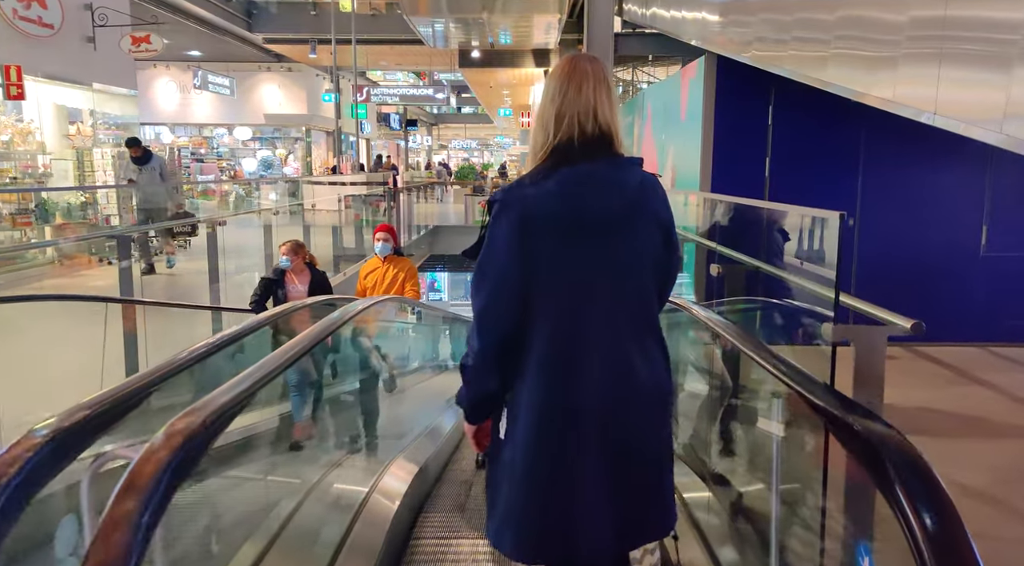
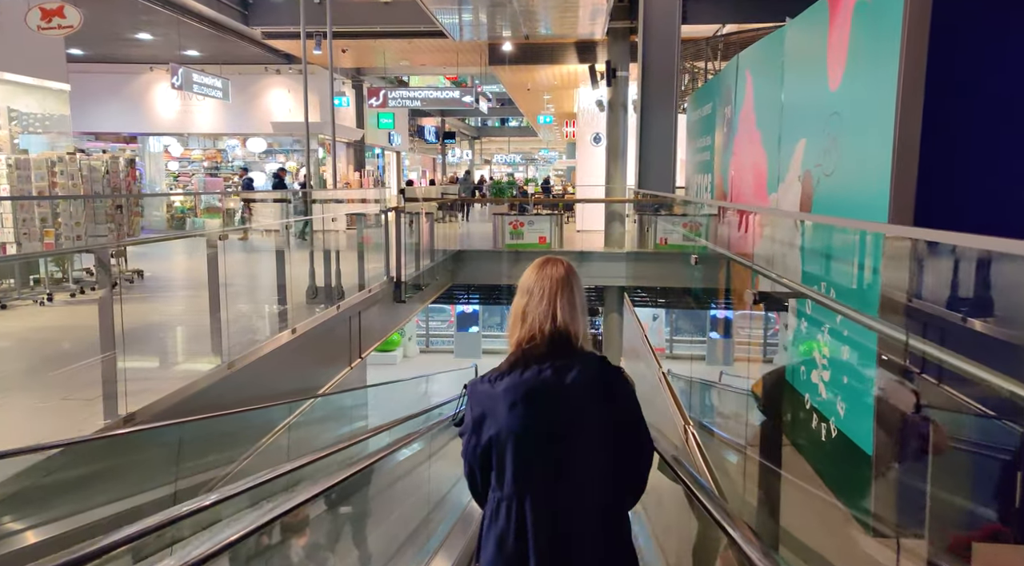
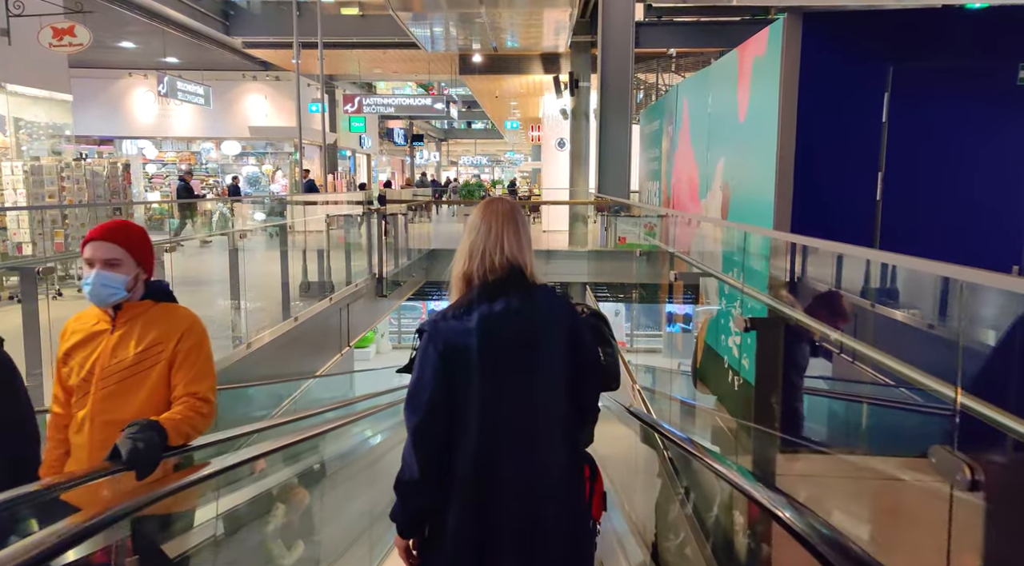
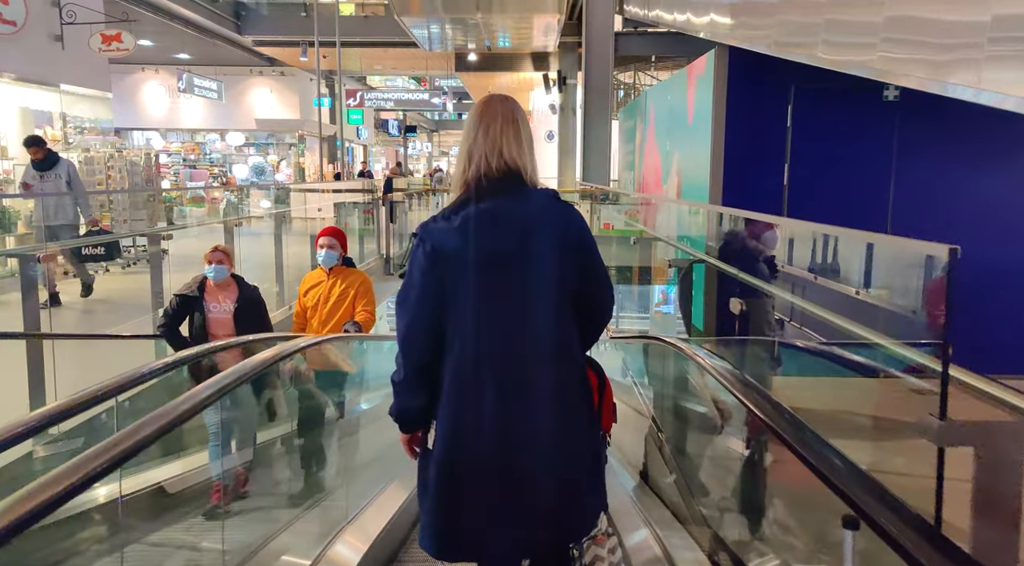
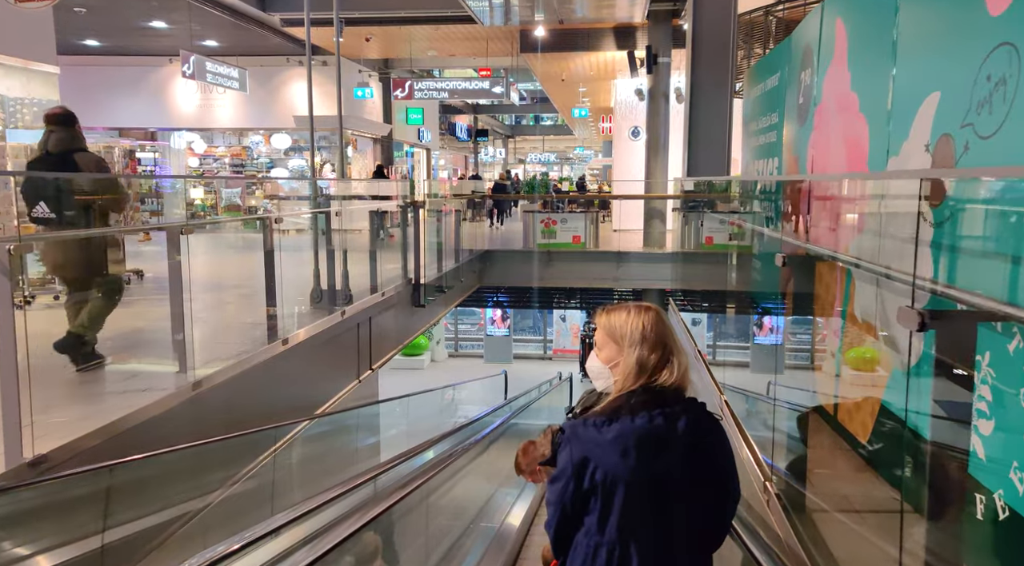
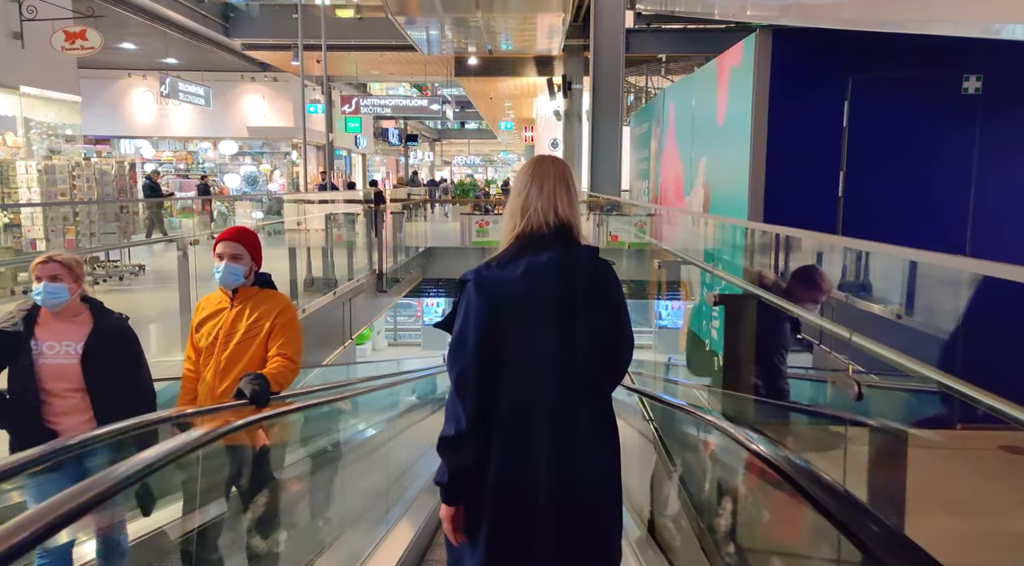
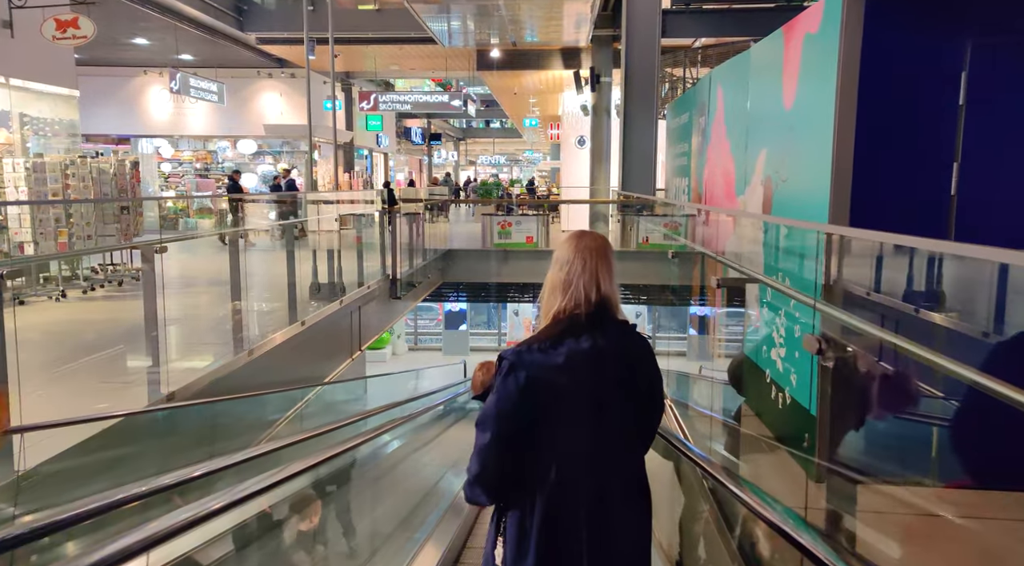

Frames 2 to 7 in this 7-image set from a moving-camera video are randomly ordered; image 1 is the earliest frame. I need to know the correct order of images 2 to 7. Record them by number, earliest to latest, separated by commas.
4, 6, 3, 7, 2, 5
